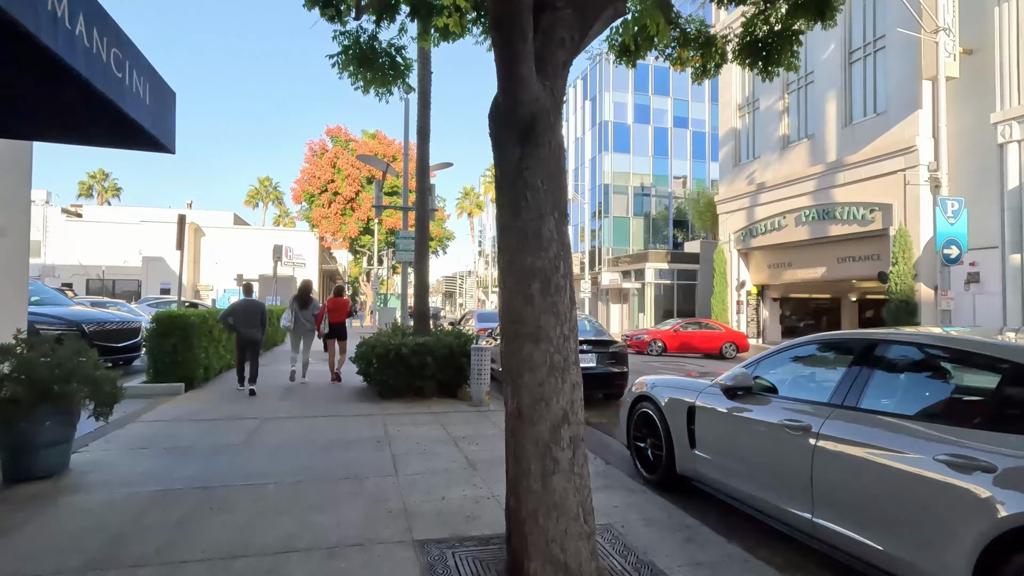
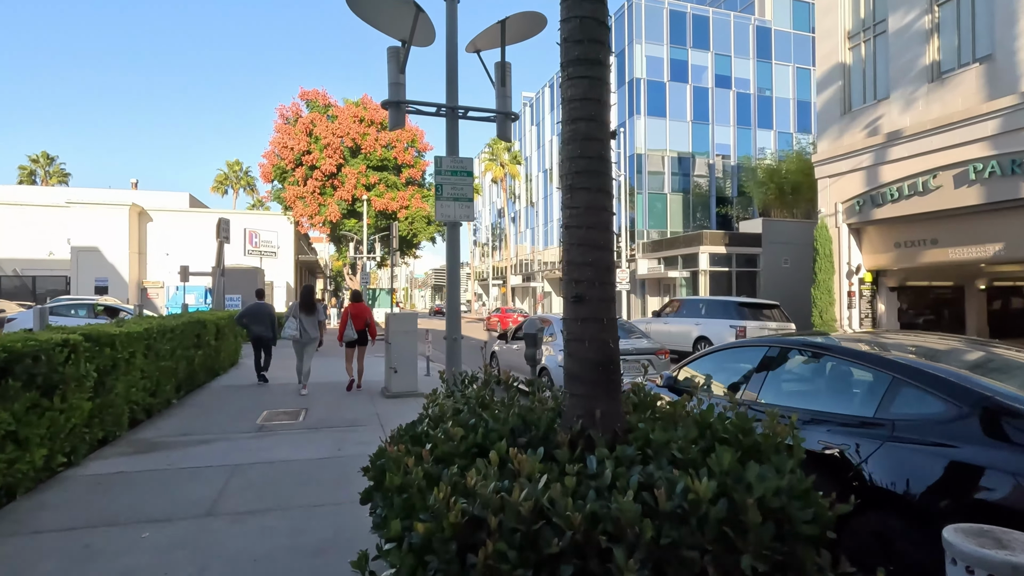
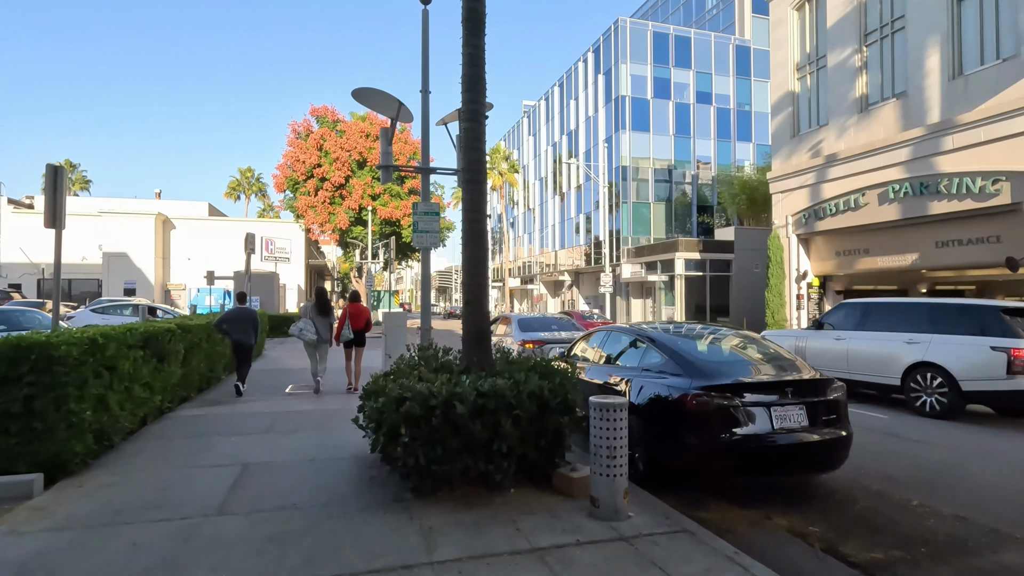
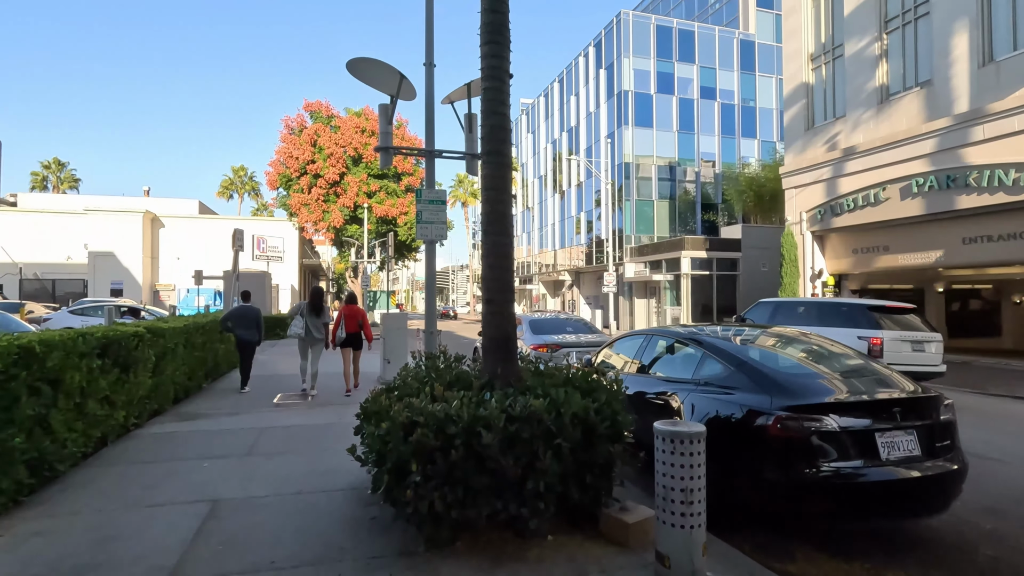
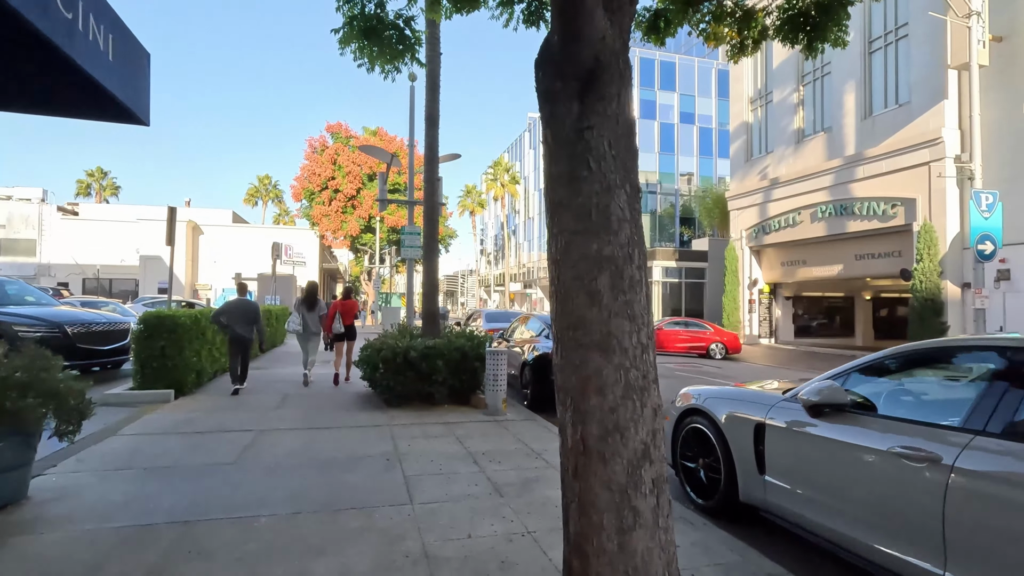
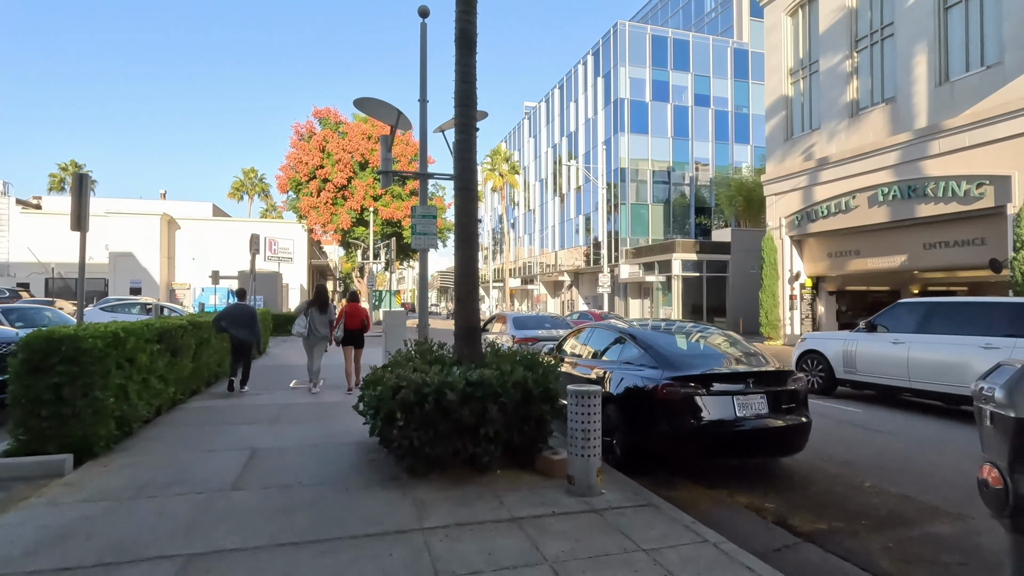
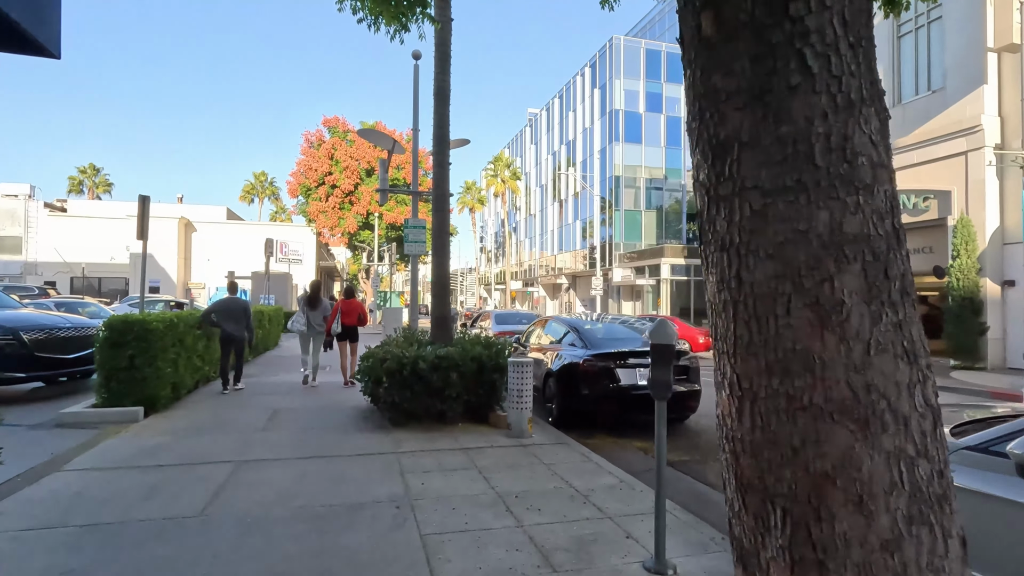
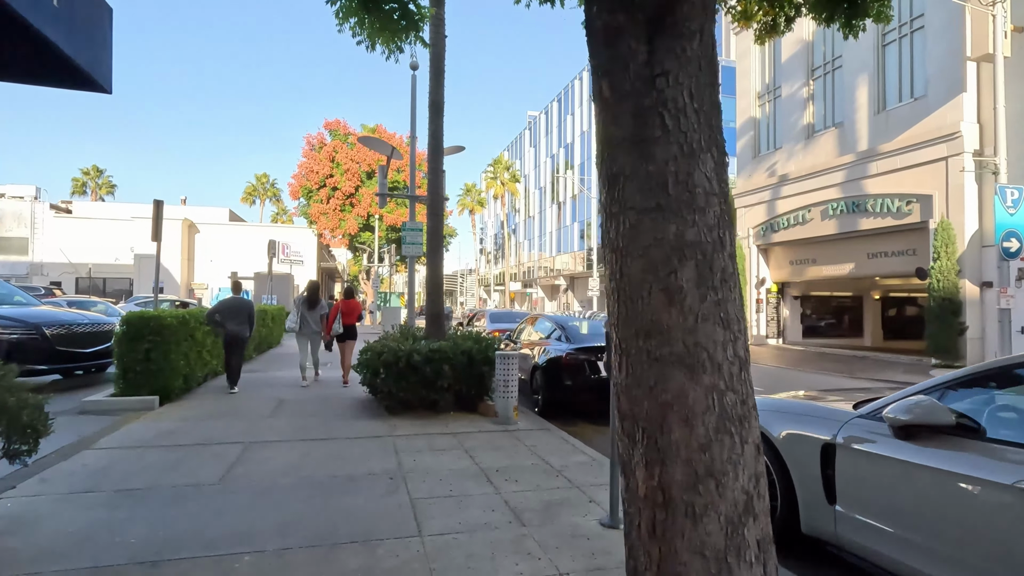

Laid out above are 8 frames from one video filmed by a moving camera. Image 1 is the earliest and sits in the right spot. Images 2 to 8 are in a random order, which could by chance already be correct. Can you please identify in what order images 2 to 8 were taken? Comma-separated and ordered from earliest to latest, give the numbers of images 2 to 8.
5, 8, 7, 6, 3, 4, 2
